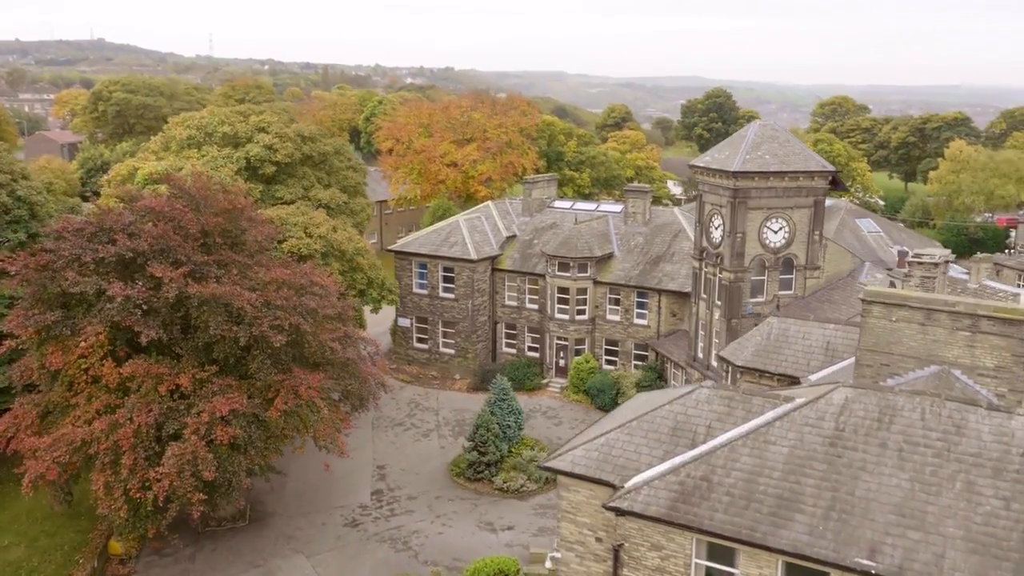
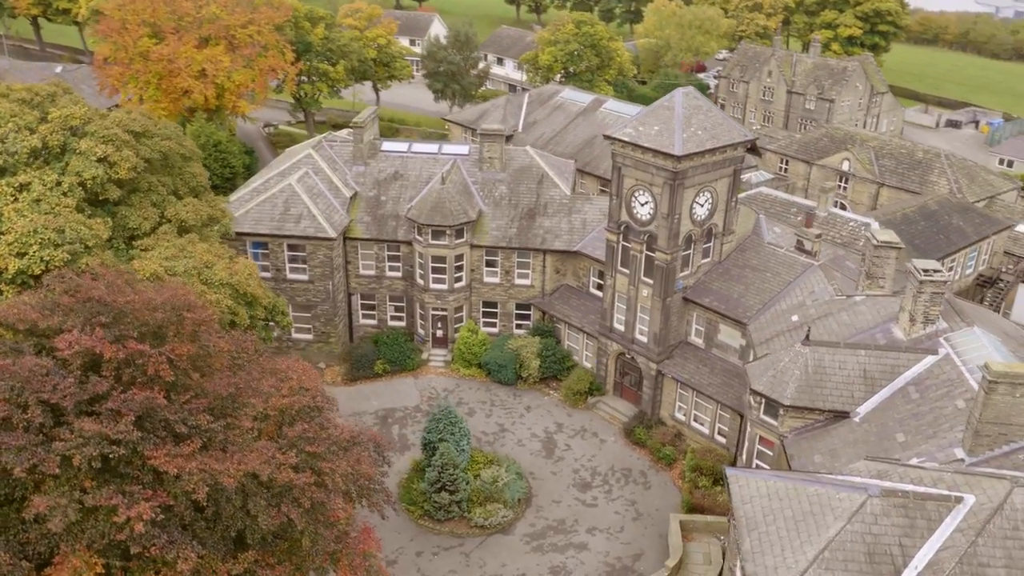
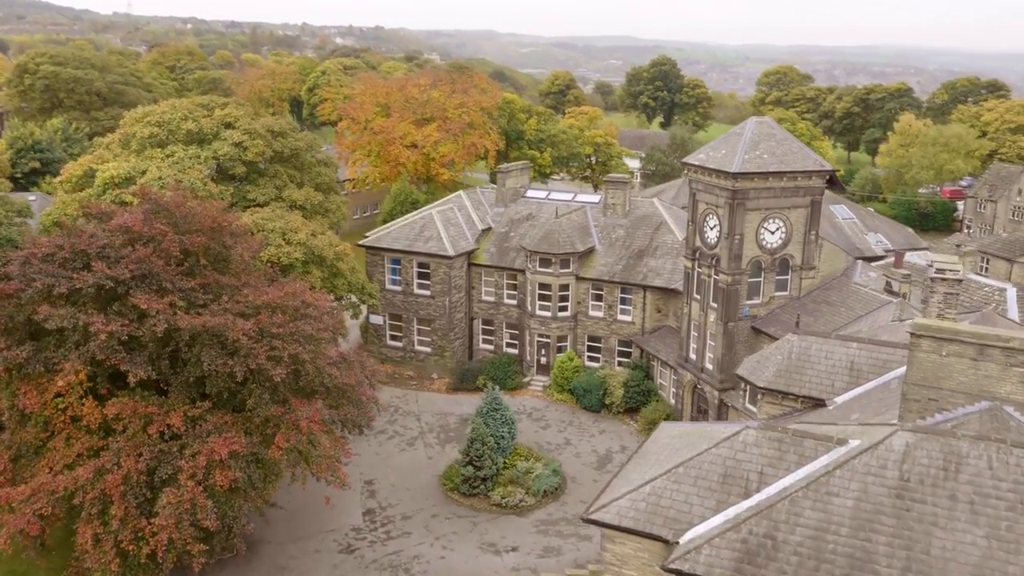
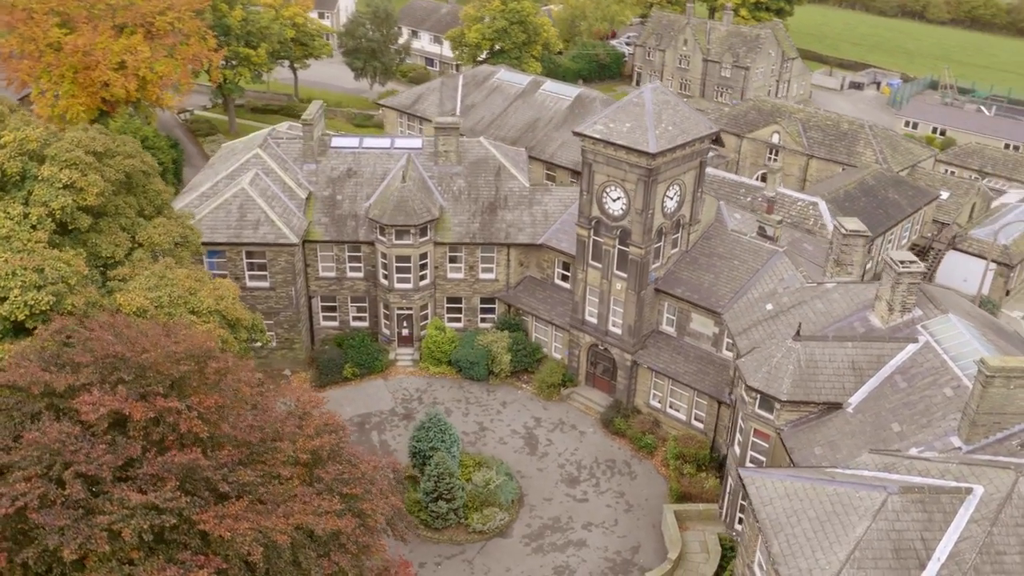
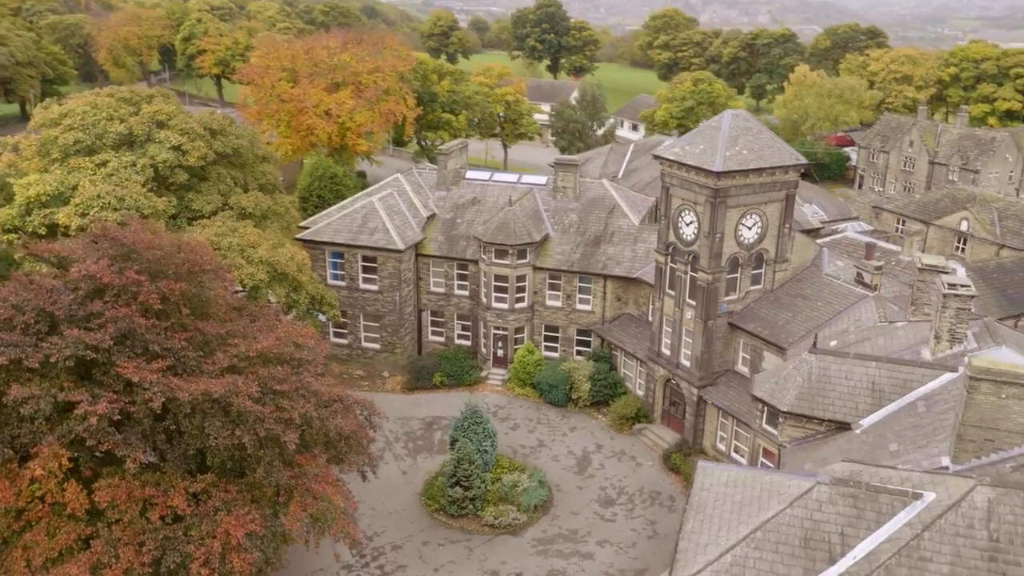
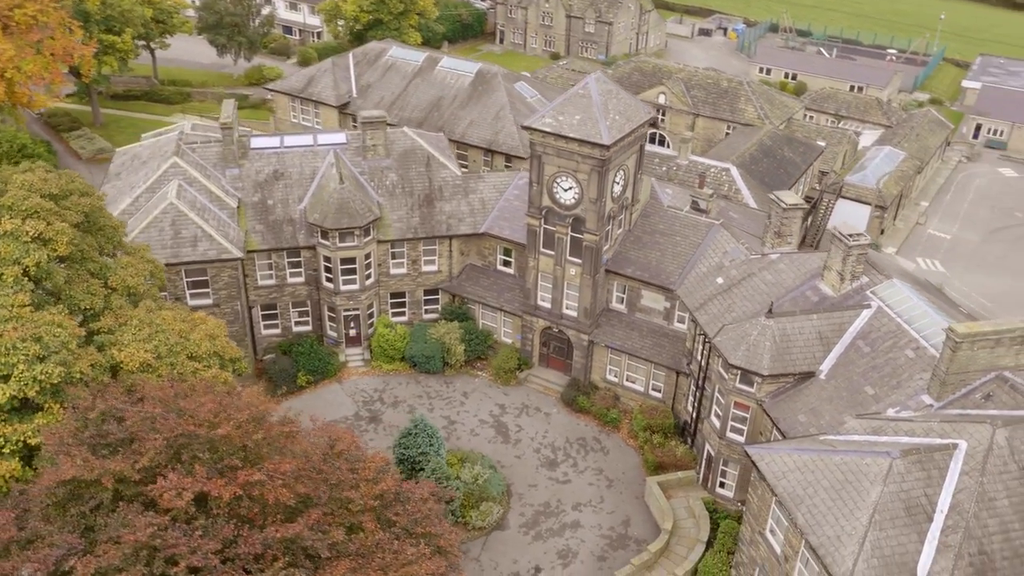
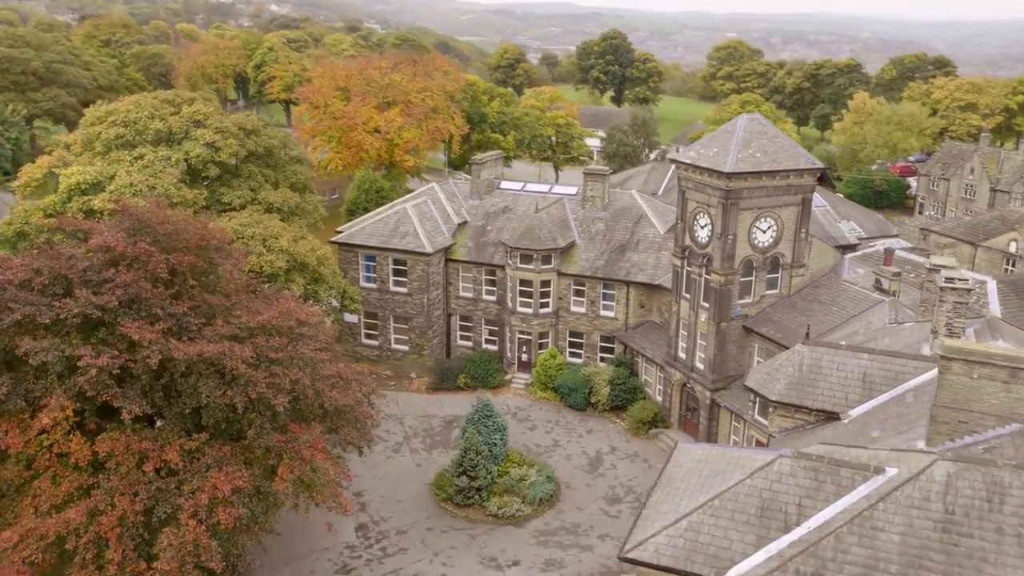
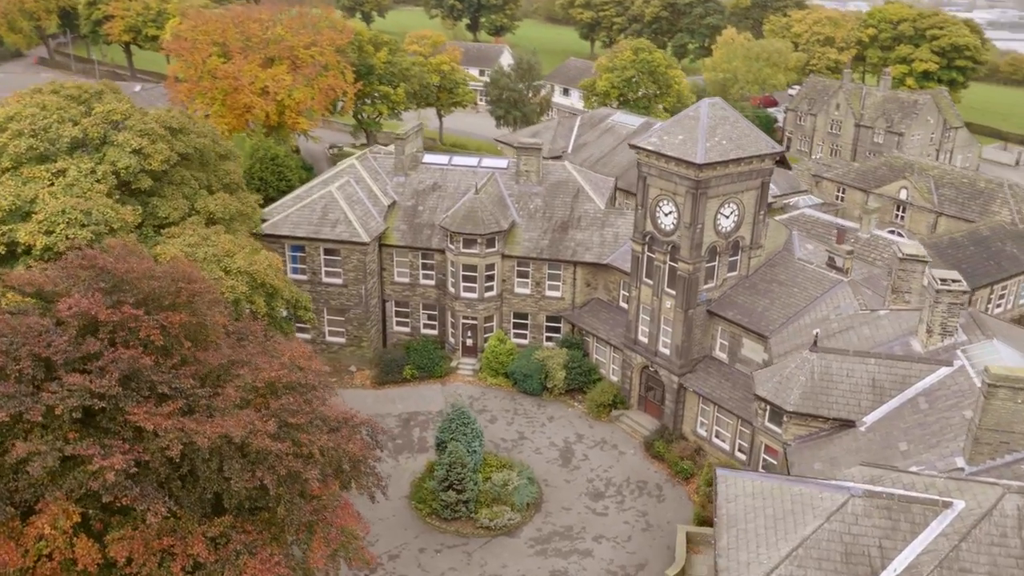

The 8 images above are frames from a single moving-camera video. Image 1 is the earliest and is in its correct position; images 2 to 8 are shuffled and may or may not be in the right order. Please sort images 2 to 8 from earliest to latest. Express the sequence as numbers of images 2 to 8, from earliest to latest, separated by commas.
3, 7, 5, 8, 2, 4, 6
